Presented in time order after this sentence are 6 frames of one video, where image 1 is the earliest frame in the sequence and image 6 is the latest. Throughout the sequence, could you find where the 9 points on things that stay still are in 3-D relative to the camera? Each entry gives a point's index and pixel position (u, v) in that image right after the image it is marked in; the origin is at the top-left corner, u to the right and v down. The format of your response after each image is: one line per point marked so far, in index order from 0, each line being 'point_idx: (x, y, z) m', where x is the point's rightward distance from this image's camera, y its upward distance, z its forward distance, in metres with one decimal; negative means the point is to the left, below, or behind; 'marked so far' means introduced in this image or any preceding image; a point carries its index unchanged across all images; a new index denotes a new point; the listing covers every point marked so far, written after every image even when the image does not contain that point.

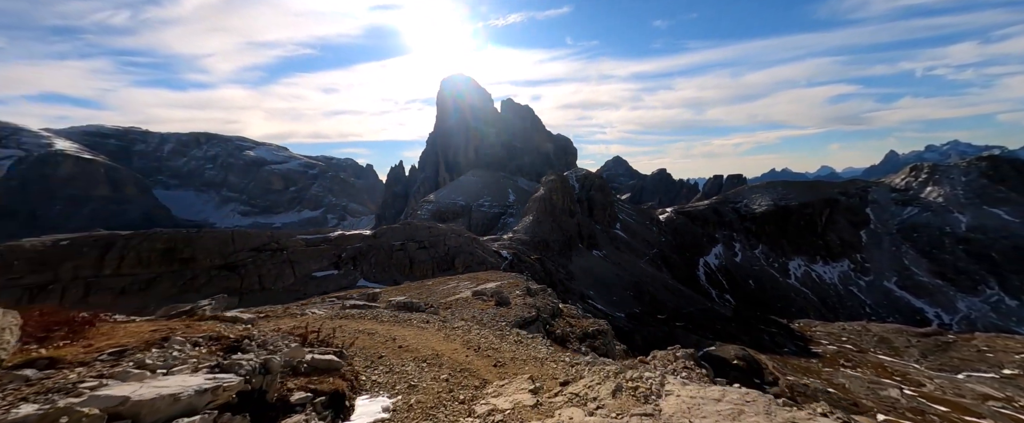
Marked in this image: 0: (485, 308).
0: (-1.2, -4.4, +17.1) m
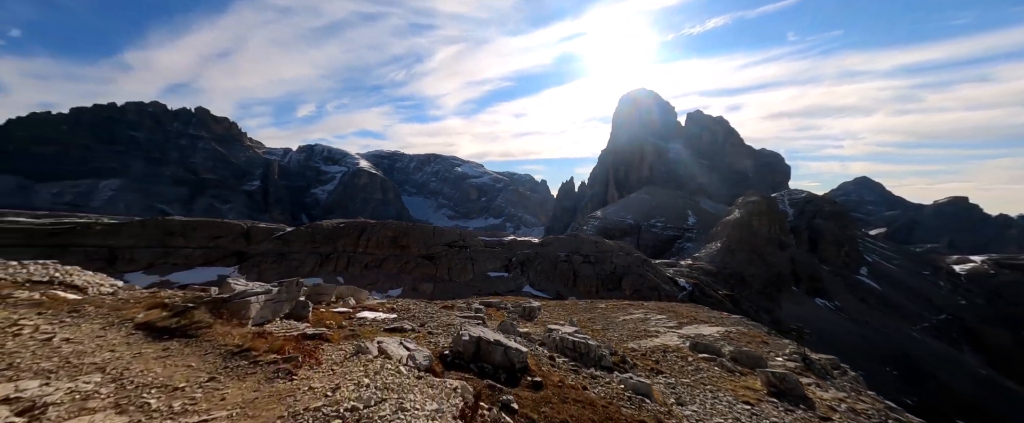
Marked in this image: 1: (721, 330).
0: (+5.4, -4.2, +8.8) m
1: (+10.4, -5.9, +18.9) m
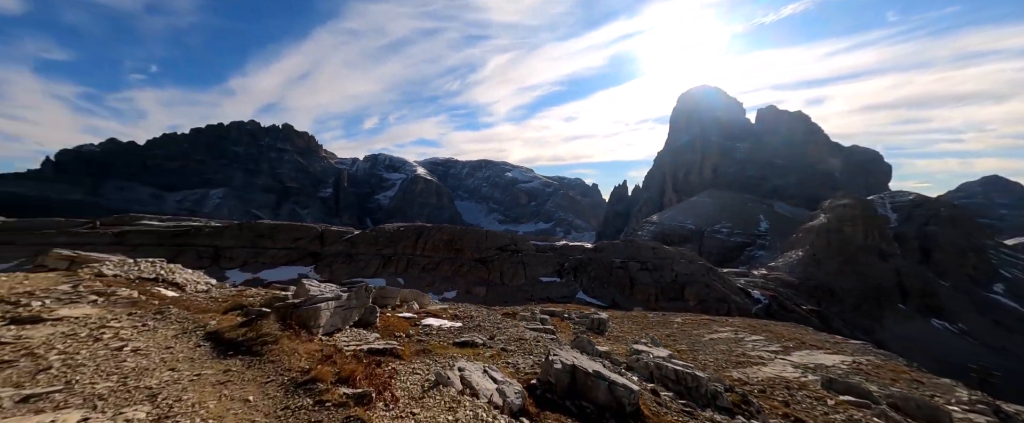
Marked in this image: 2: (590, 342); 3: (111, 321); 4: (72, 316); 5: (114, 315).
0: (+7.3, -4.3, +6.2) m
1: (+13.7, -6.1, +15.5) m
2: (+3.3, -5.5, +16.2) m
3: (-13.6, -3.8, +13.0) m
4: (-16.4, -4.0, +14.3) m
5: (-15.3, -4.0, +14.7) m
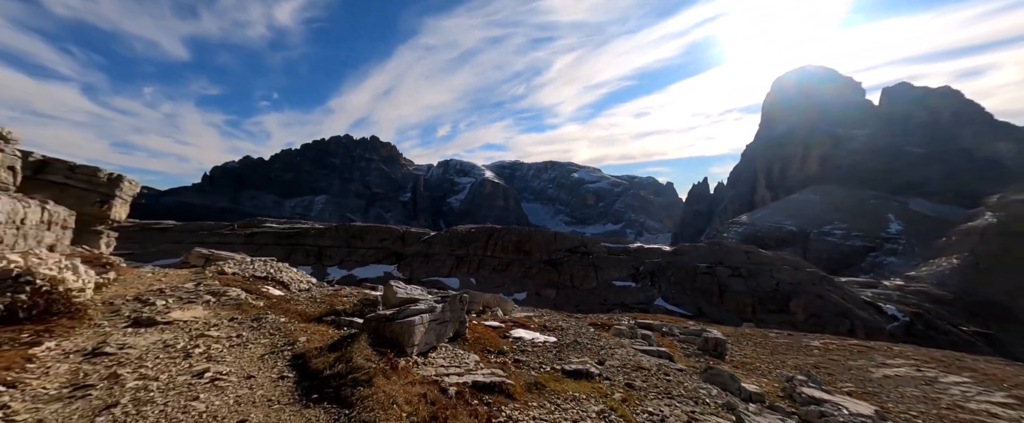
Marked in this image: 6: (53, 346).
0: (+9.4, -4.2, +2.2) m
1: (+17.4, -5.9, +10.2) m
2: (+7.3, -5.5, +12.7) m
3: (-10.0, -3.9, +12.6) m
4: (-12.4, -4.1, +14.5) m
5: (-11.3, -4.2, +14.7) m
6: (-13.2, -3.9, +10.9) m
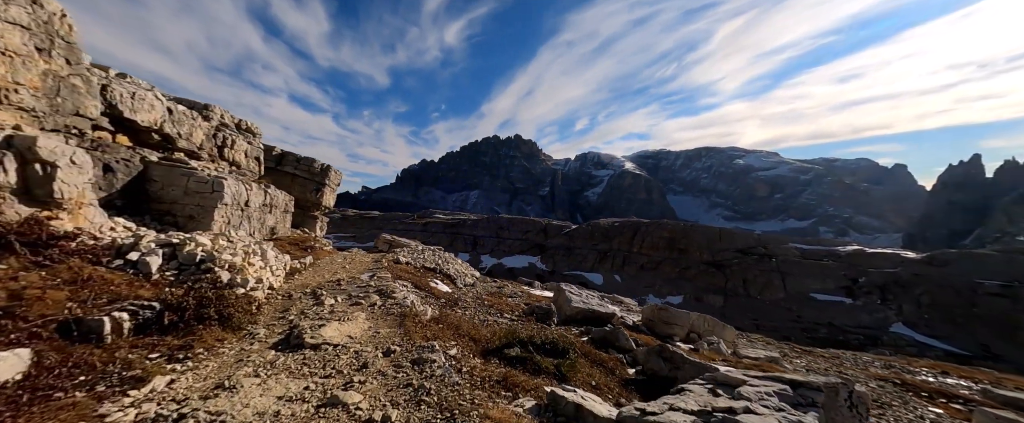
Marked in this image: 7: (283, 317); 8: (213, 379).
0: (+11.0, -4.0, -9.0) m
1: (+21.4, -5.7, -4.4) m
2: (+12.9, -5.2, +1.6) m
3: (-3.2, -3.4, +7.8) m
4: (-4.8, -3.6, +10.4) m
5: (-3.7, -3.6, +10.2) m
6: (-6.8, -3.4, +7.4) m
7: (-8.3, -3.8, +13.8) m
8: (-6.4, -3.5, +8.2) m
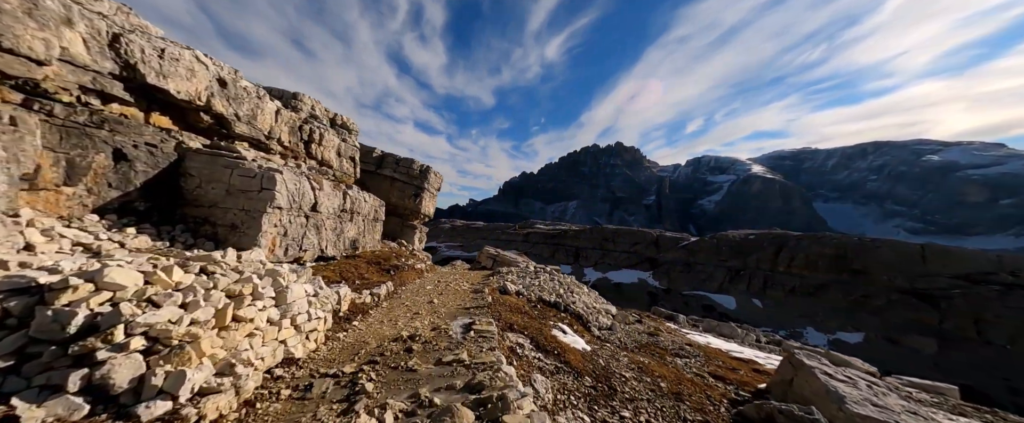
0: (+8.8, -3.4, -22.3) m
1: (+20.0, -5.2, -20.6) m
2: (+13.4, -4.8, -12.6) m
3: (-0.5, -3.3, -2.3) m
4: (-1.4, -3.6, +0.6) m
5: (-0.3, -3.6, +0.1) m
6: (-4.1, -3.3, -1.8) m
7: (-3.8, -3.8, +4.8) m
8: (-3.5, -3.4, -1.1) m
